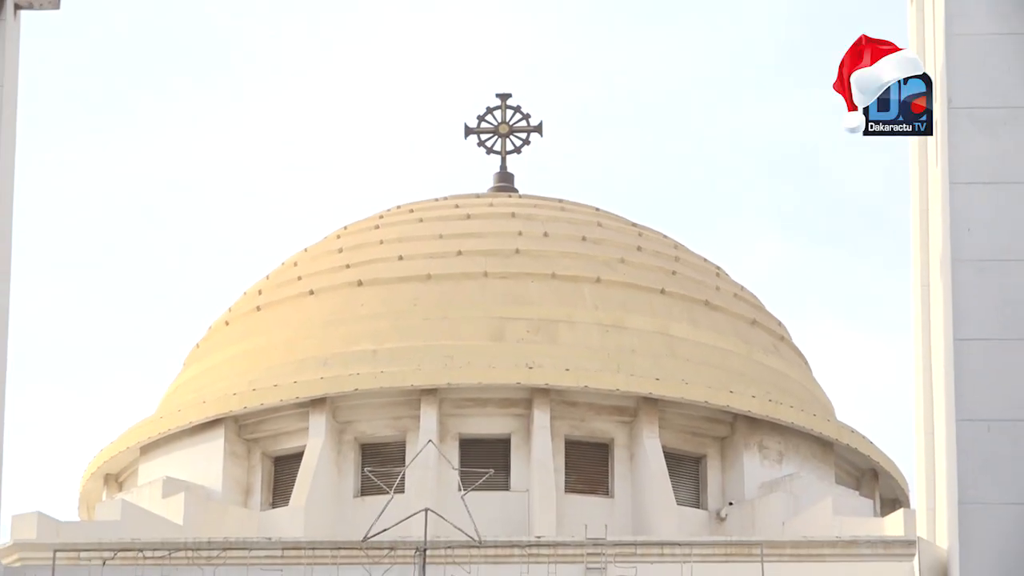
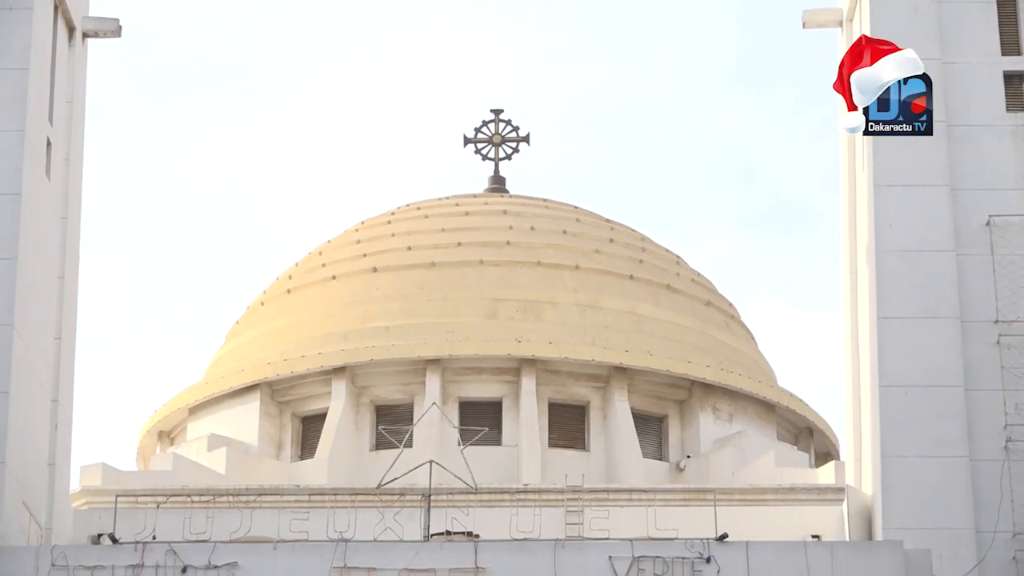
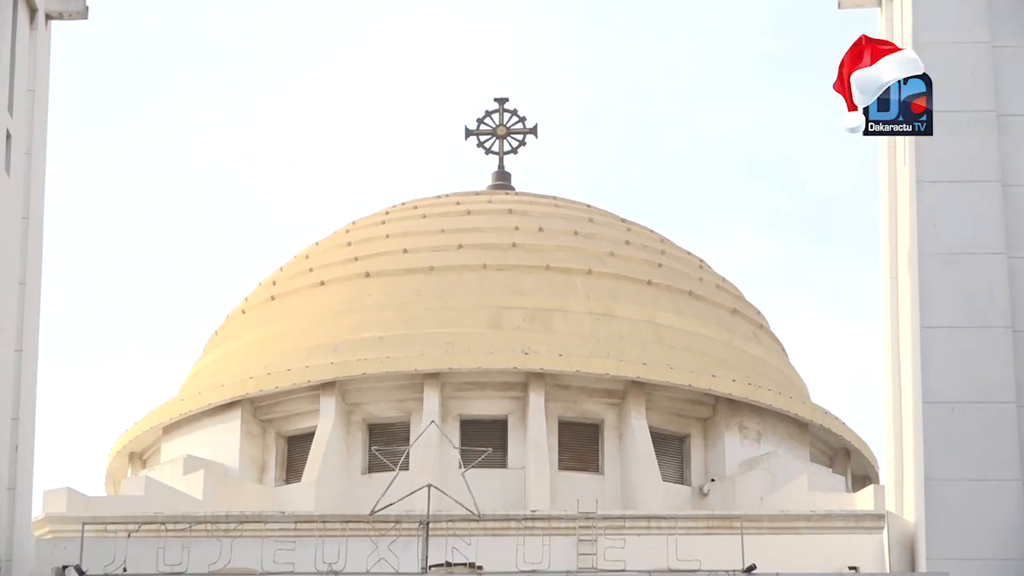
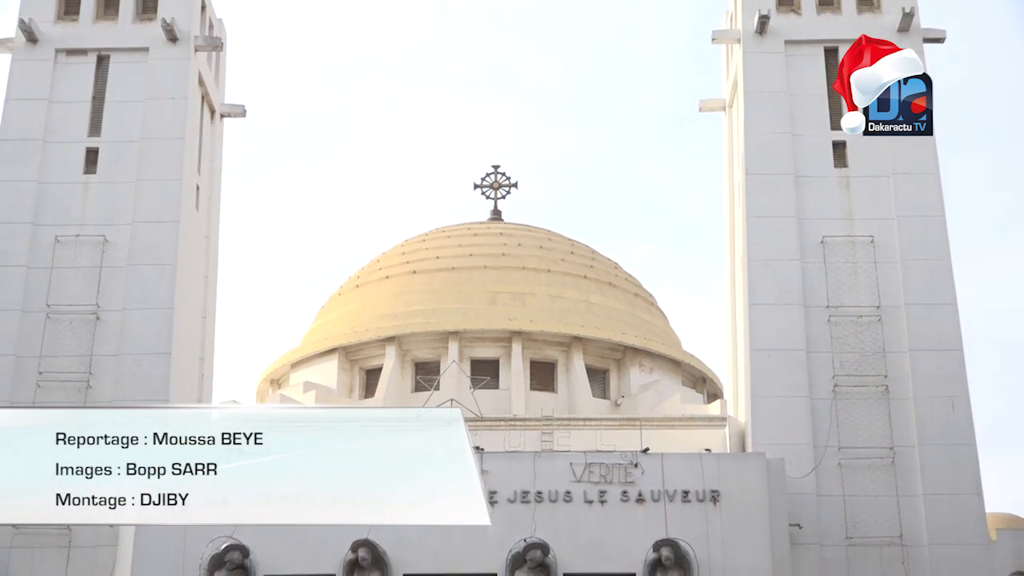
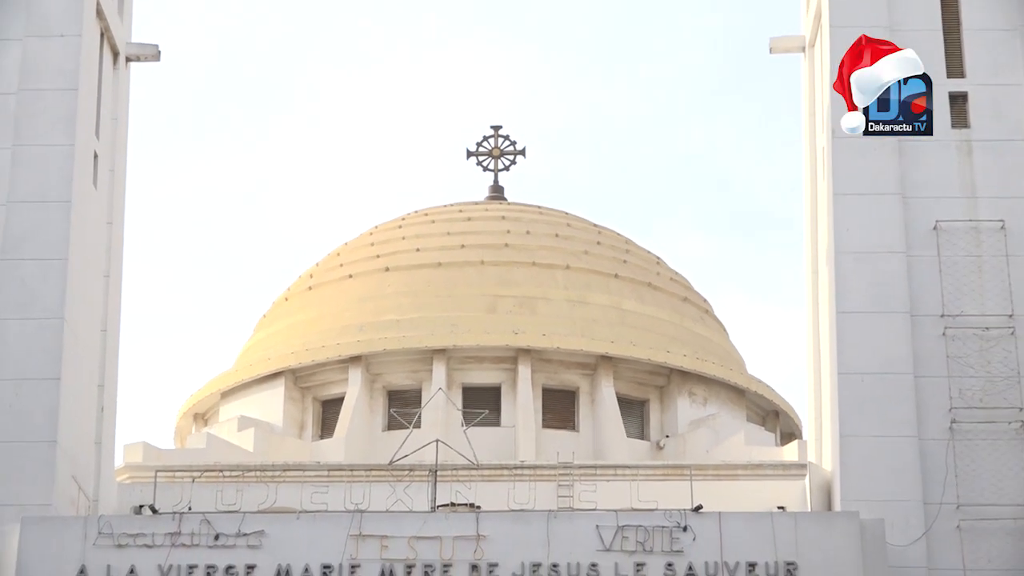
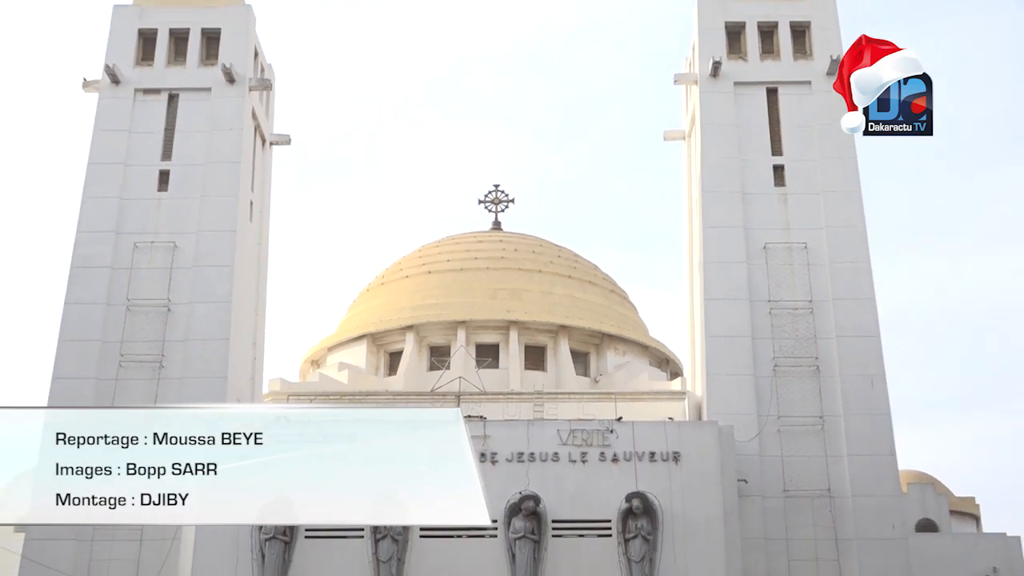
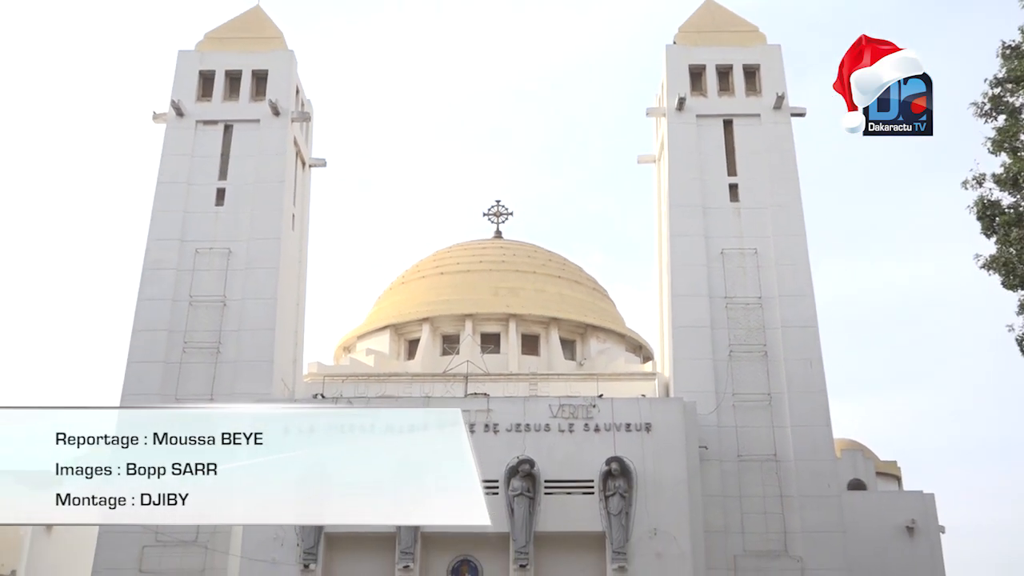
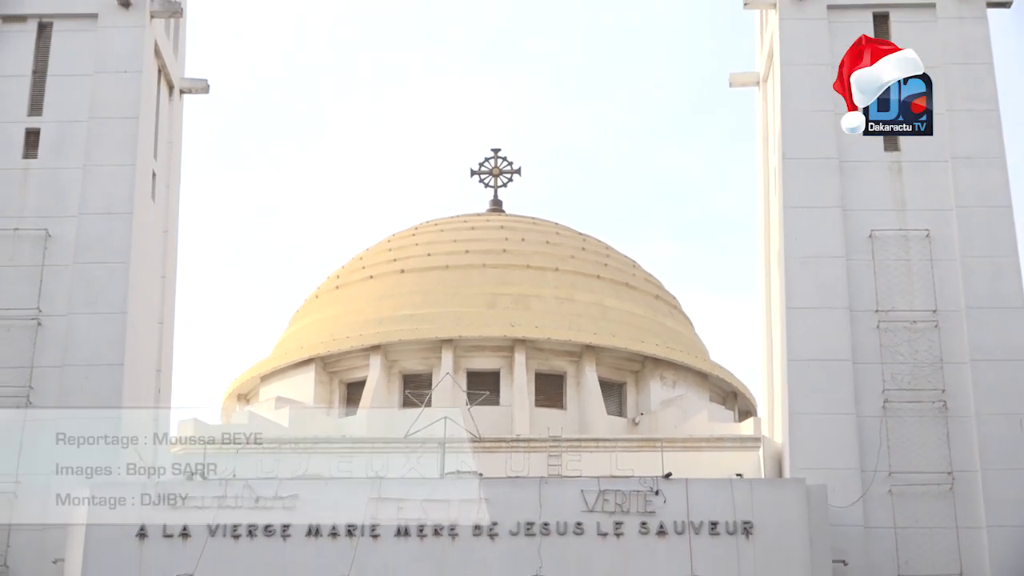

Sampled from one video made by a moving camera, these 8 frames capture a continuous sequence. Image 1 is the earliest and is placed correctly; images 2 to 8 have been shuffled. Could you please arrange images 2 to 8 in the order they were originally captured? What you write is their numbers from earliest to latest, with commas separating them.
3, 2, 5, 8, 4, 6, 7
